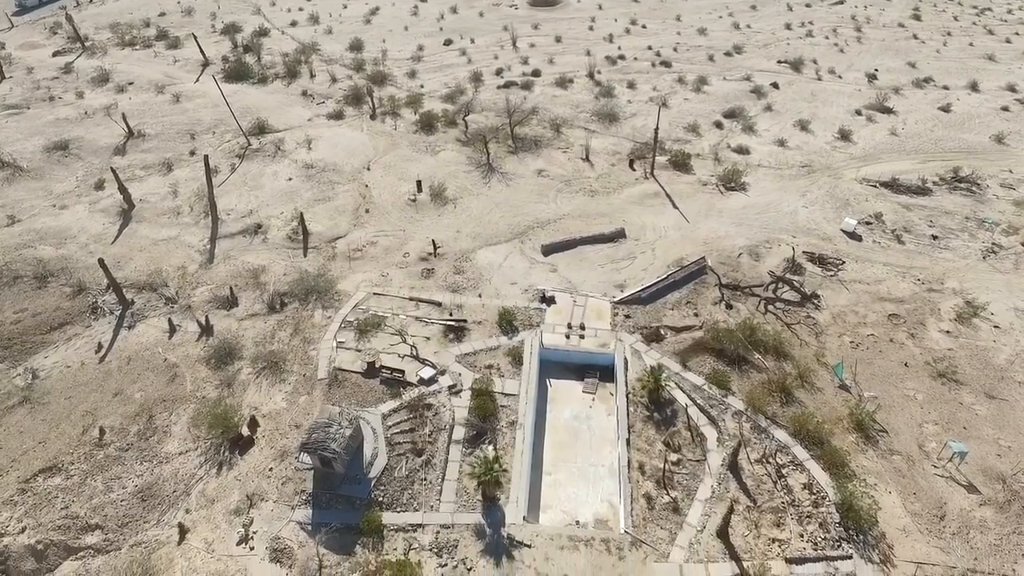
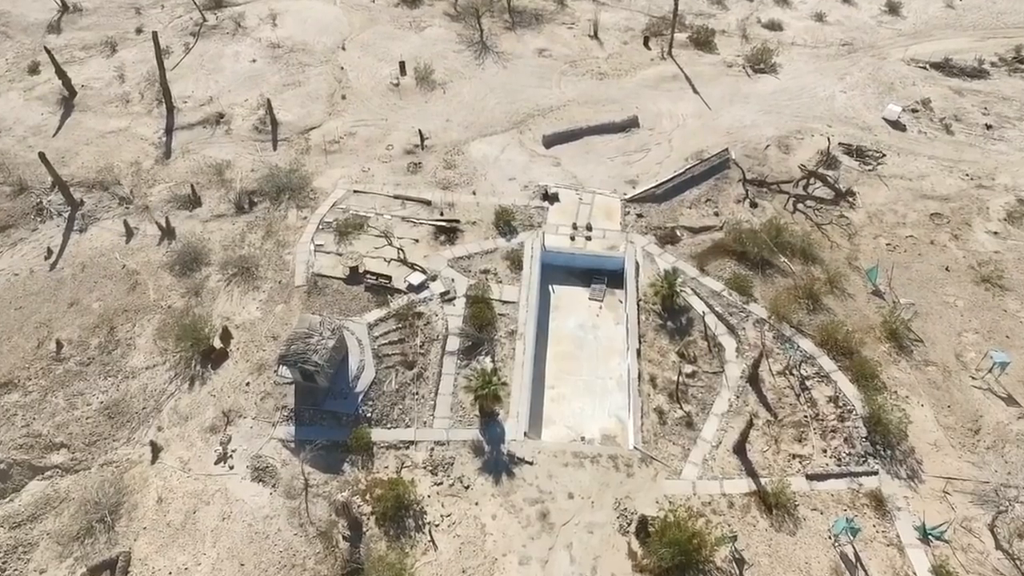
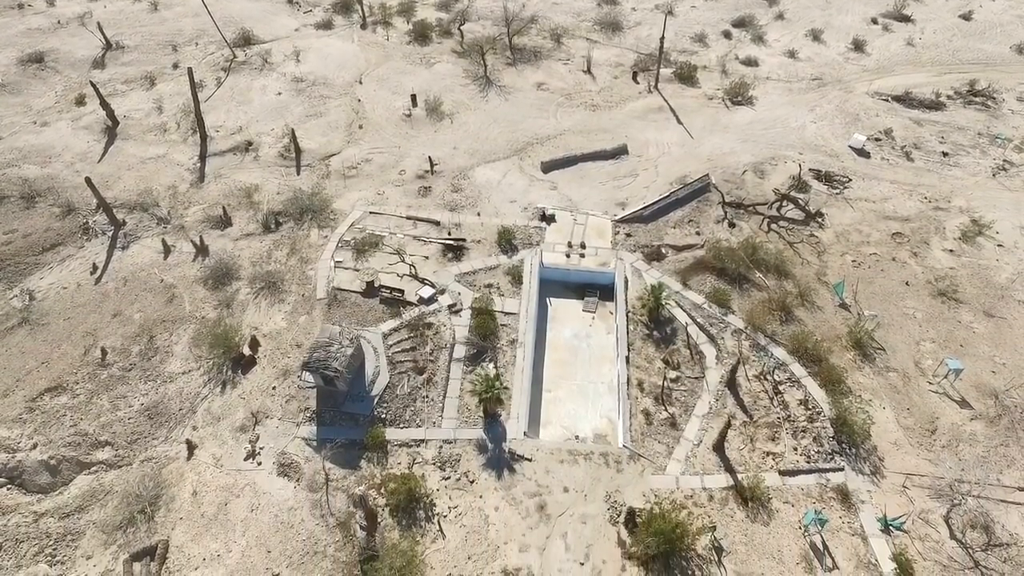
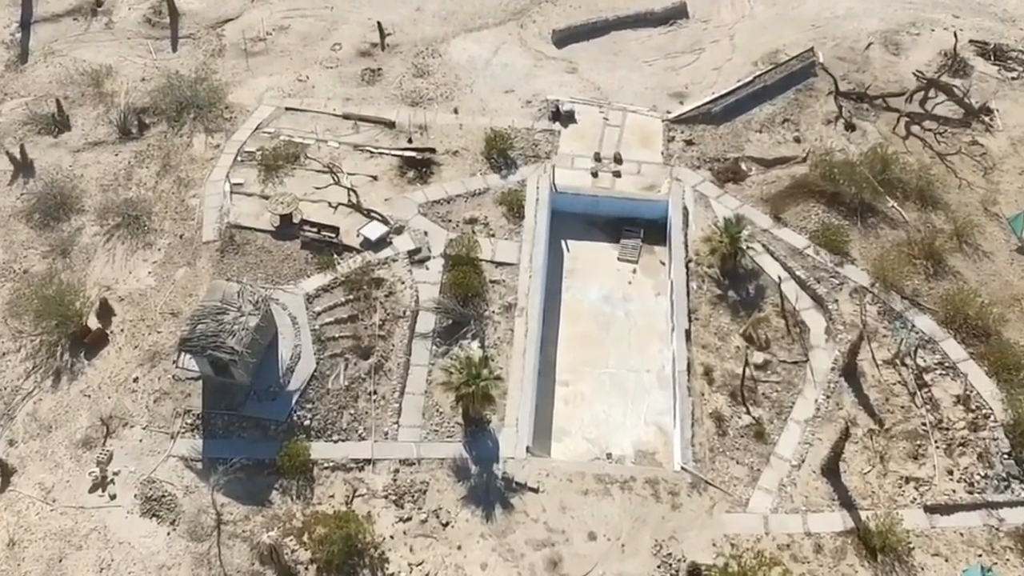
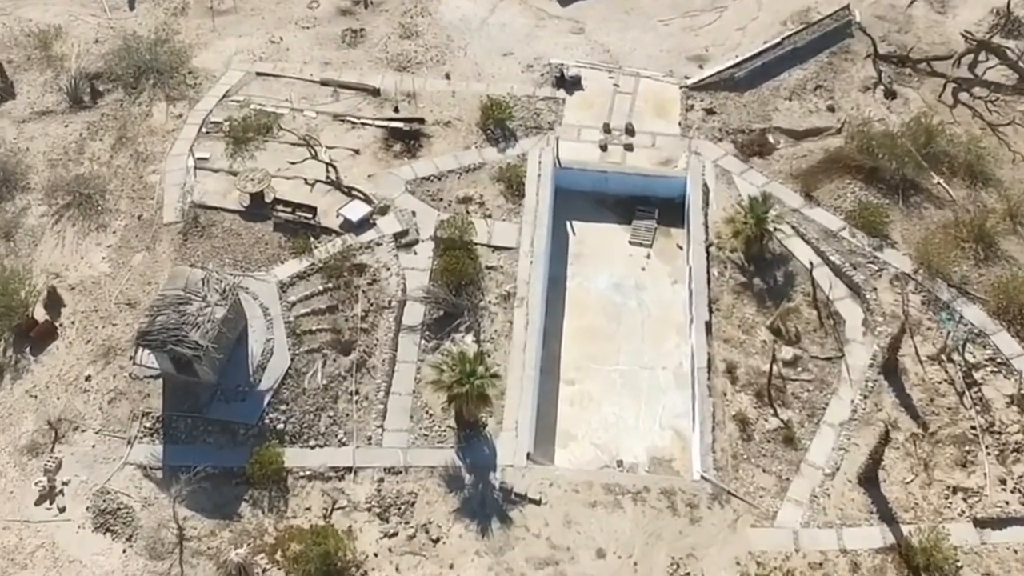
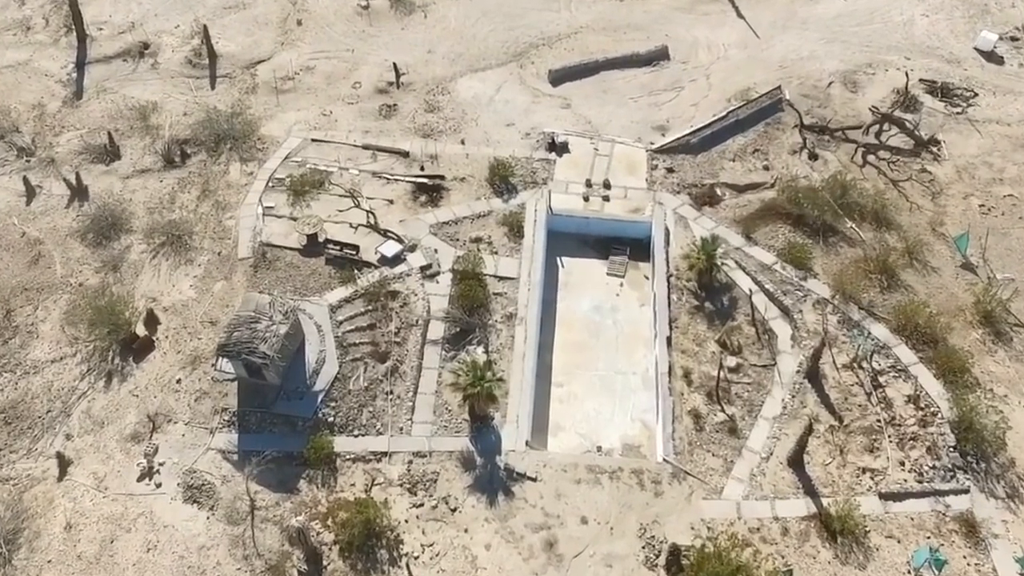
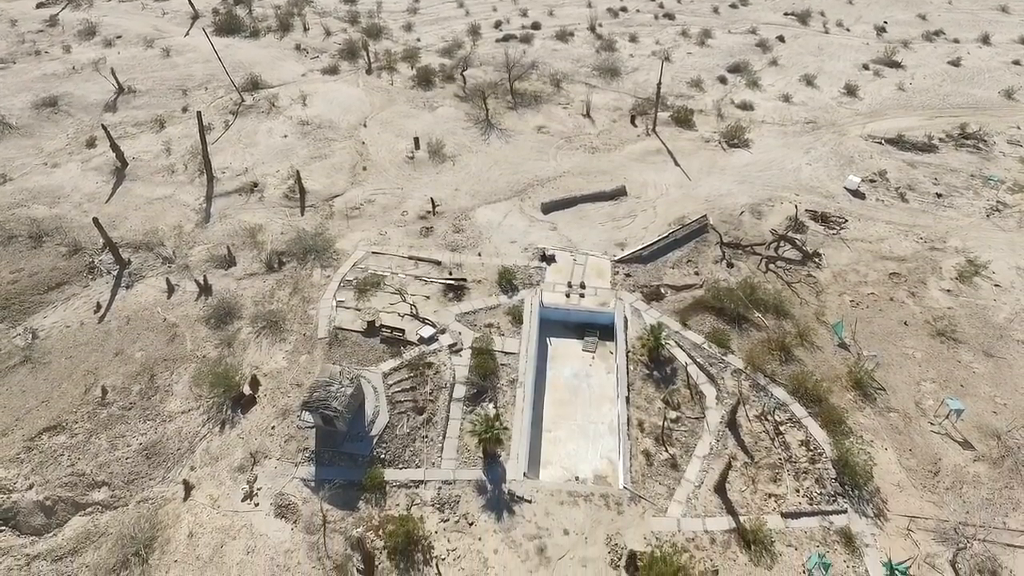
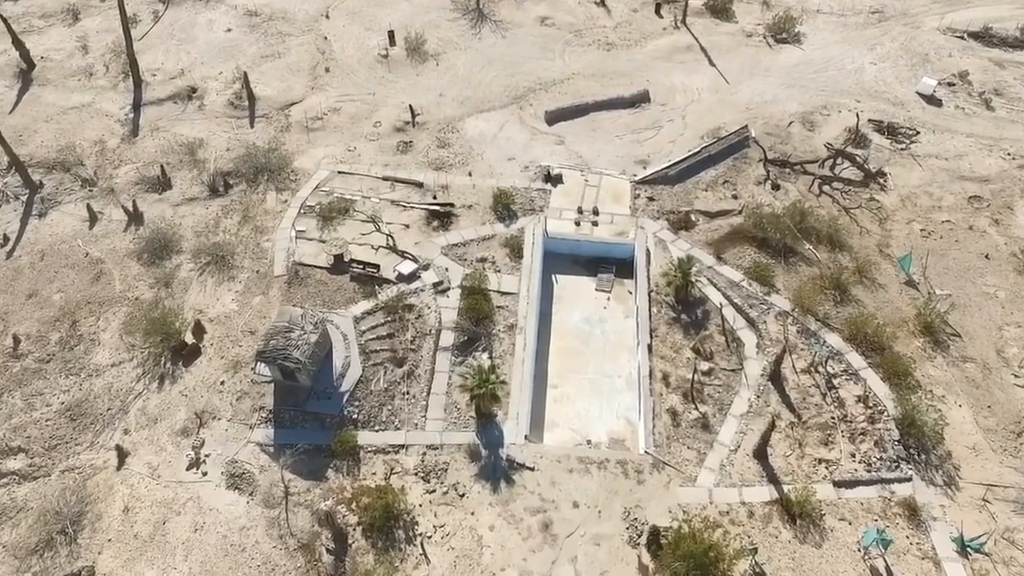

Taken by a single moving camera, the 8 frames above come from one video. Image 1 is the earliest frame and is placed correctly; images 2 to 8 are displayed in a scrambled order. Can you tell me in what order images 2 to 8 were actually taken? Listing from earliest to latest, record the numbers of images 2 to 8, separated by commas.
7, 3, 2, 8, 6, 4, 5
